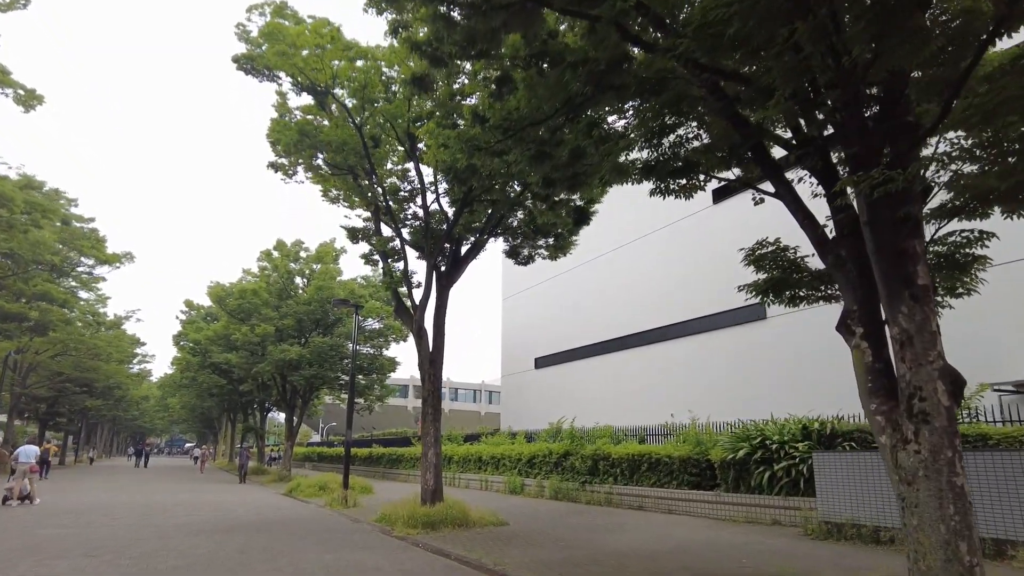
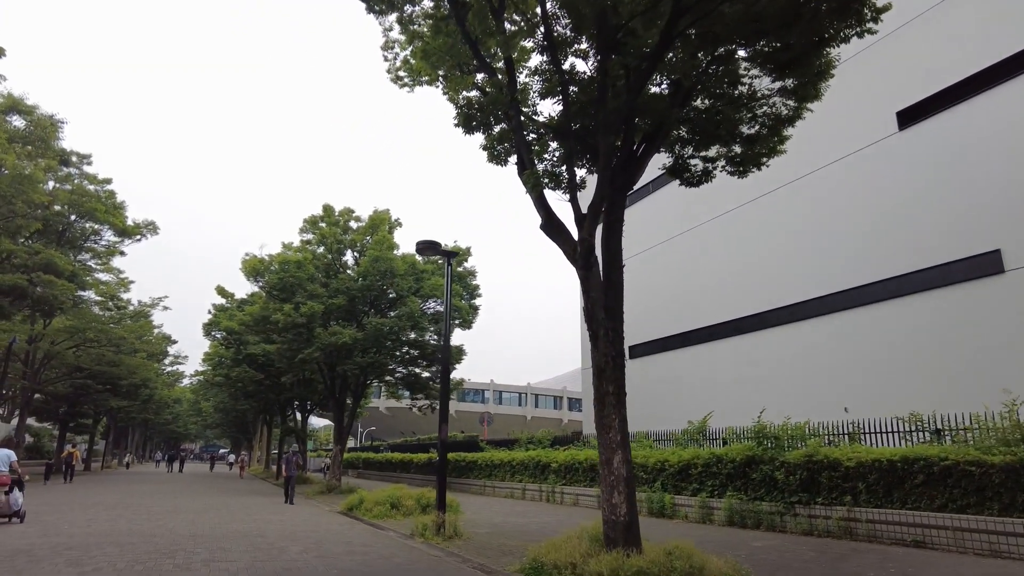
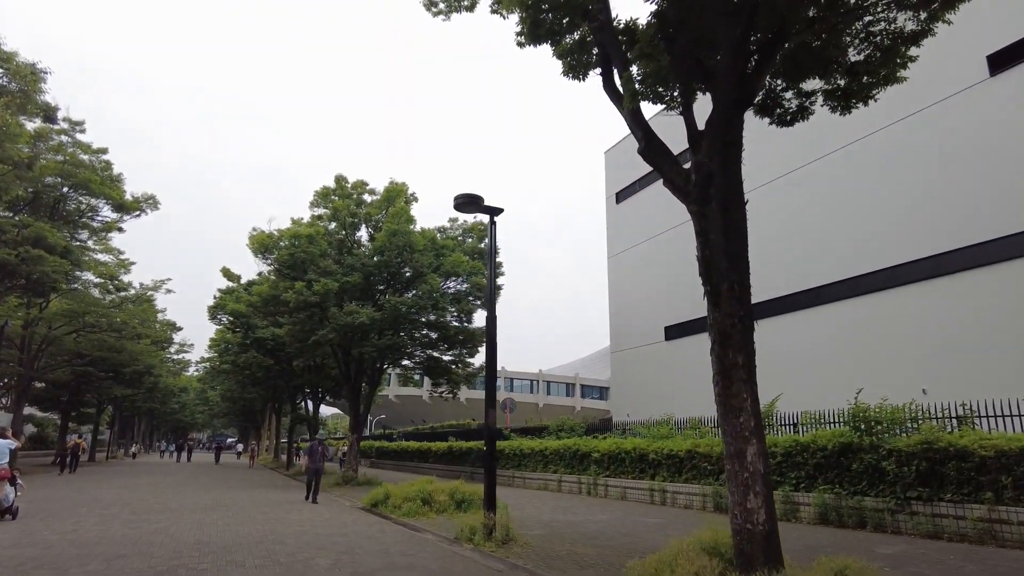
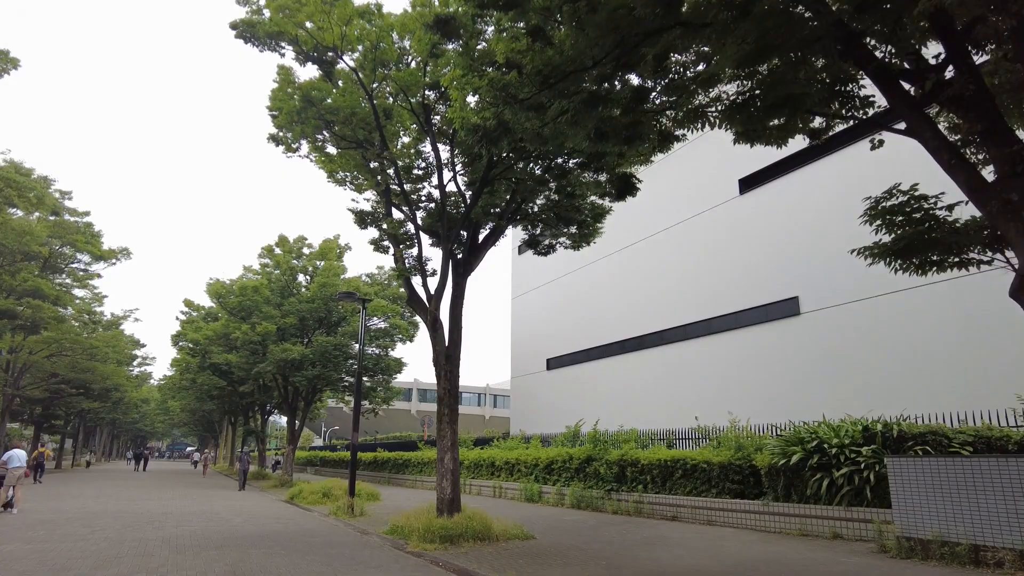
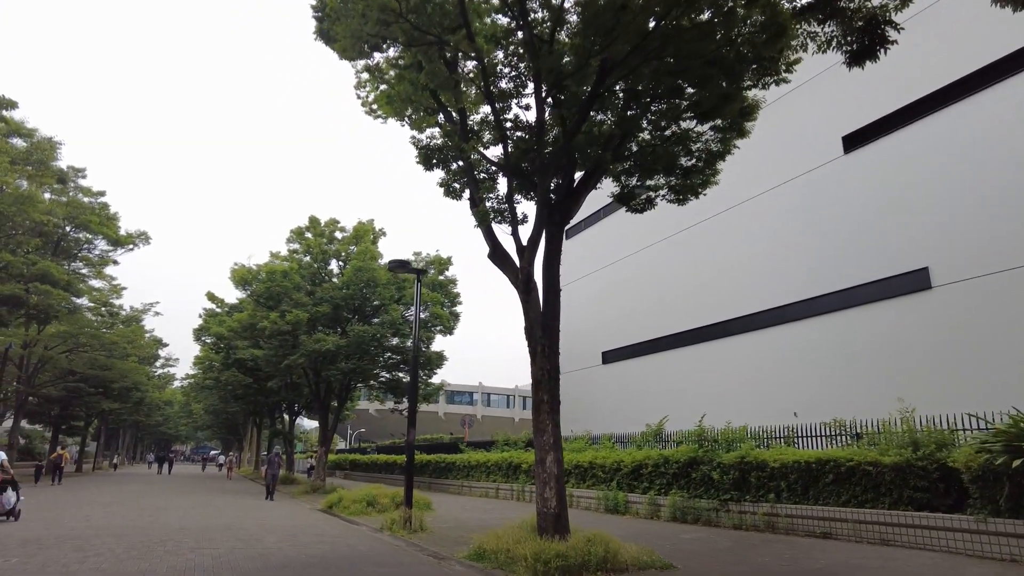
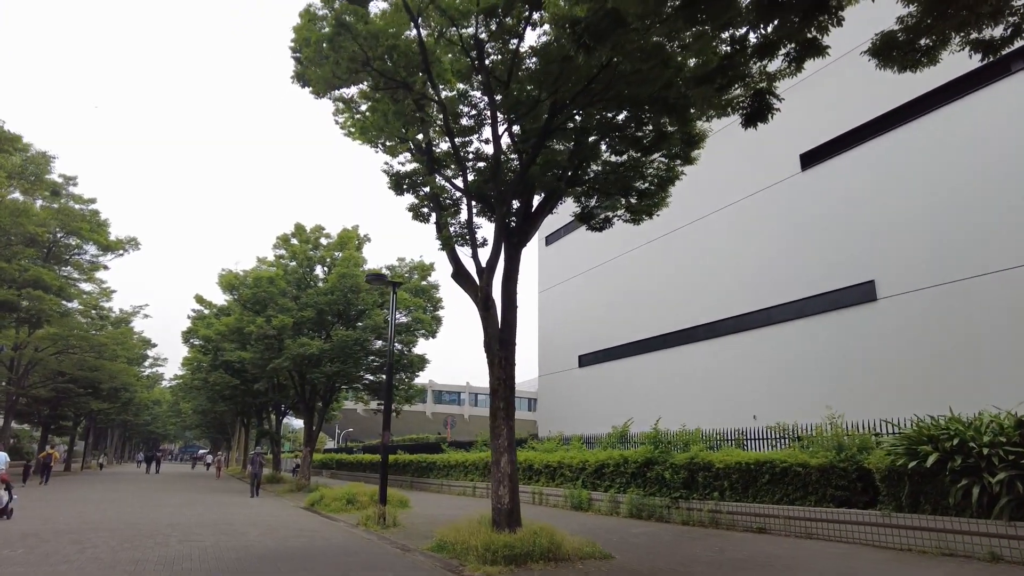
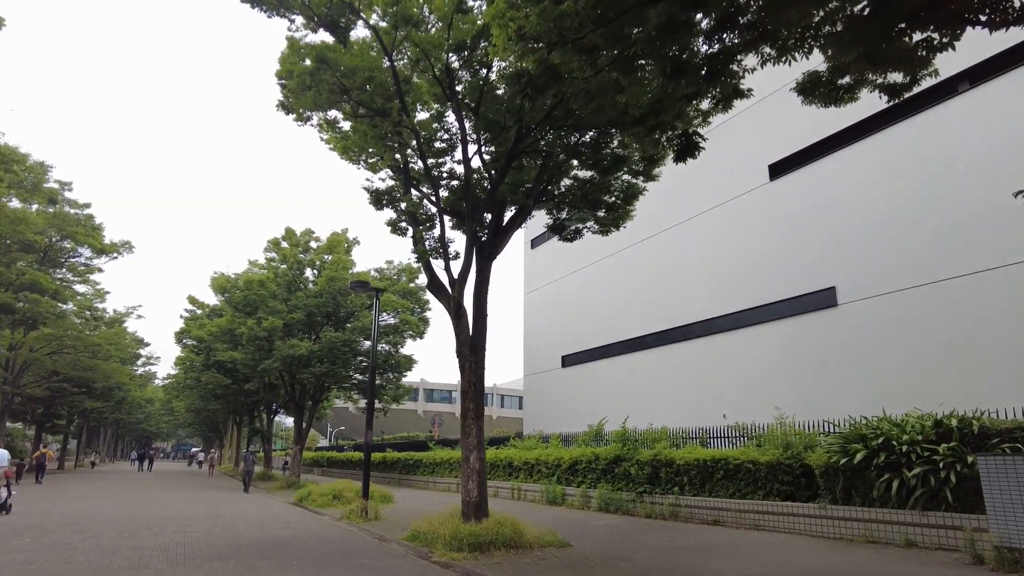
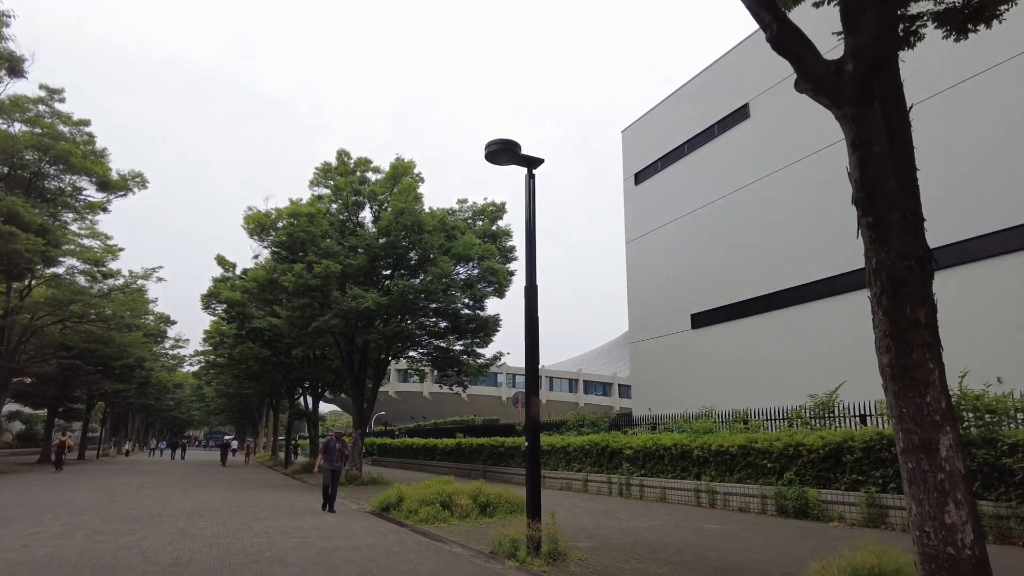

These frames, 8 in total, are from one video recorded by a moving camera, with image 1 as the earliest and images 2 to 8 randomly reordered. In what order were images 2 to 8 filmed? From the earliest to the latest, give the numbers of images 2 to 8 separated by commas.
4, 7, 6, 5, 2, 3, 8
